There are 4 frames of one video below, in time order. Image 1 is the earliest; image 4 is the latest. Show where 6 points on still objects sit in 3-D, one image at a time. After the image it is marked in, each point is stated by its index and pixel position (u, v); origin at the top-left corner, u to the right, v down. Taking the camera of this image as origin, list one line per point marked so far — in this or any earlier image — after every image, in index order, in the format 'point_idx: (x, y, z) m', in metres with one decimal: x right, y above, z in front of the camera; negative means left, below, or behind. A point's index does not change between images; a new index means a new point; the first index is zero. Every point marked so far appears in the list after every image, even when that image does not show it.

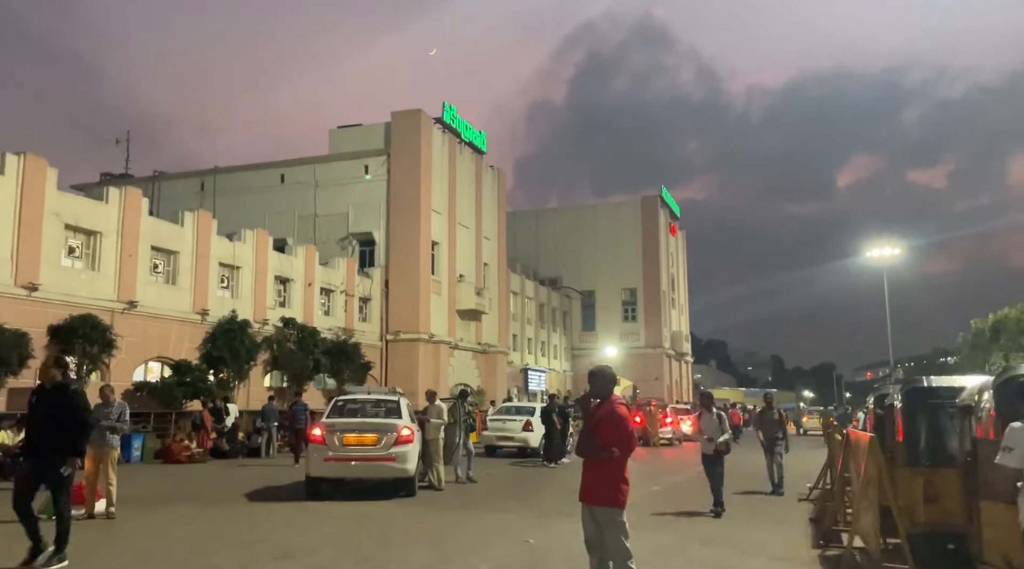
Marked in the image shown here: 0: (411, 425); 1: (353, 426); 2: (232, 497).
0: (-1.4, -2.1, +14.1) m
1: (-2.2, -2.0, +13.4) m
2: (-3.9, -3.0, +13.0) m
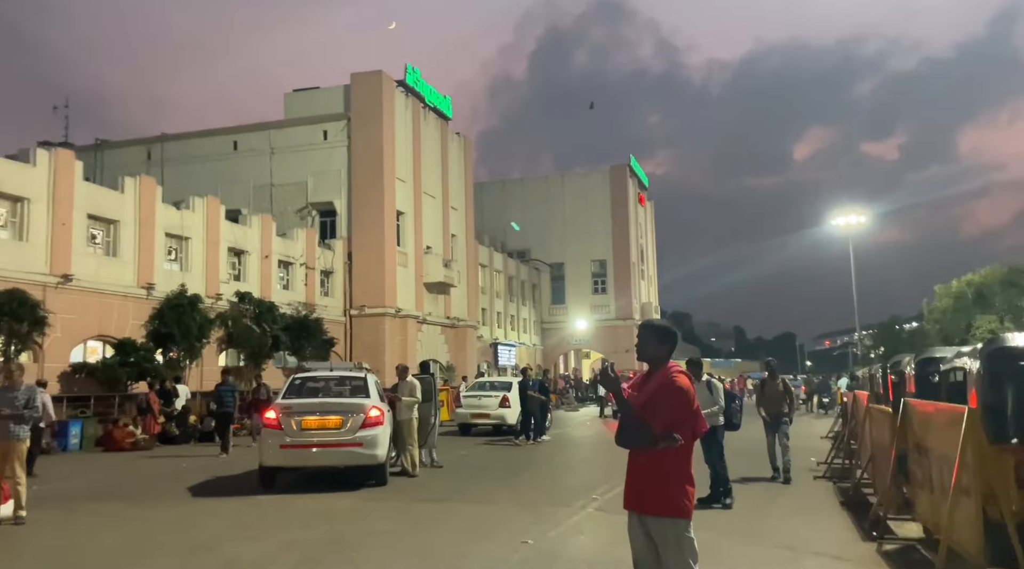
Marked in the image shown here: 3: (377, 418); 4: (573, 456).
0: (-1.8, -1.6, +12.6) m
1: (-2.6, -1.6, +11.9) m
2: (-4.3, -2.6, +11.5) m
3: (-1.8, -1.8, +12.2) m
4: (+1.3, -3.5, +18.6) m
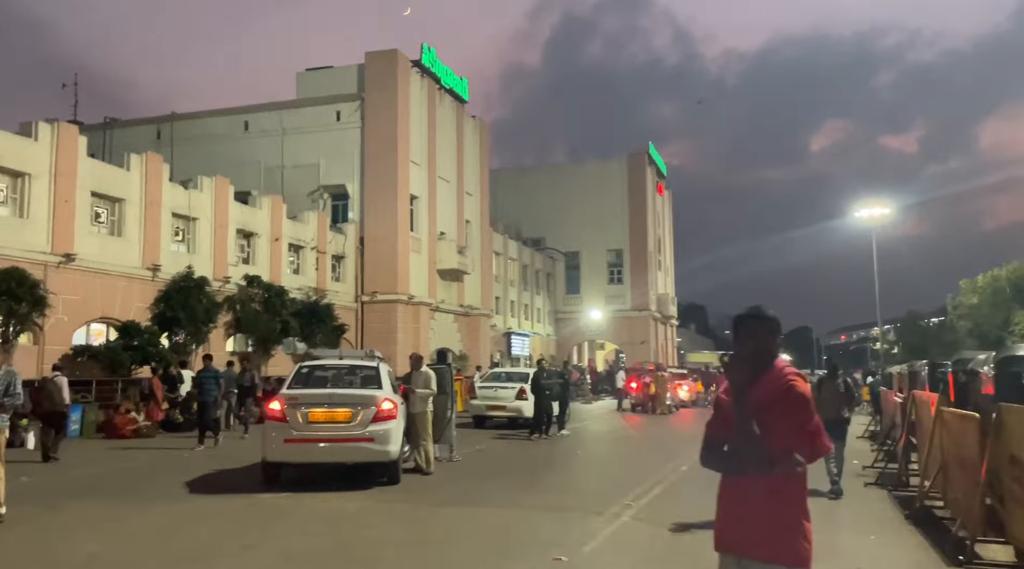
0: (-1.5, -1.4, +11.7) m
1: (-2.3, -1.4, +11.0) m
2: (-4.0, -2.4, +10.7) m
3: (-1.5, -1.6, +11.3) m
4: (+1.6, -3.3, +17.6) m
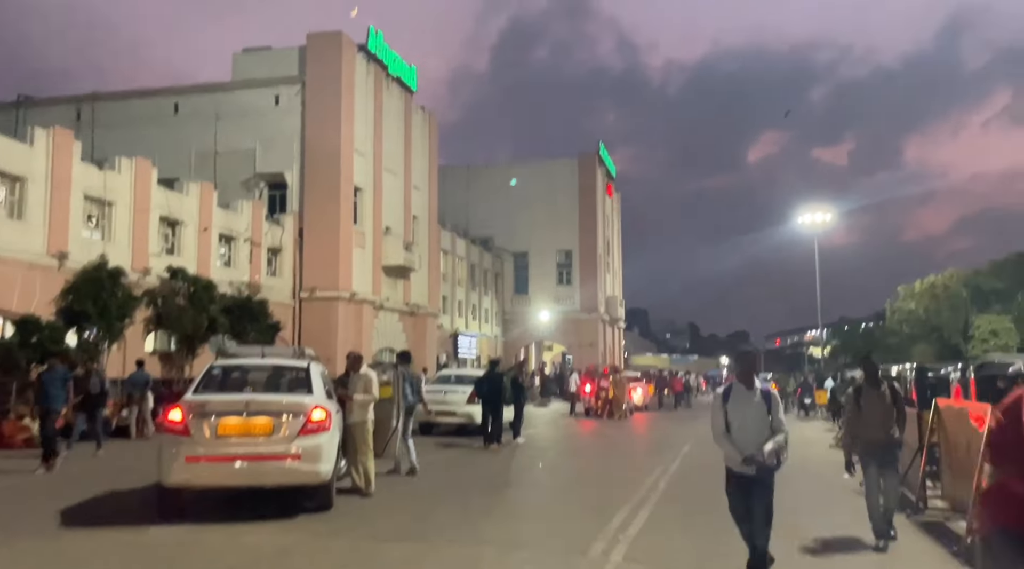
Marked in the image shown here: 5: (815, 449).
0: (-2.0, -1.2, +9.7) m
1: (-2.7, -1.2, +9.0) m
2: (-4.4, -2.2, +8.5) m
3: (-1.9, -1.4, +9.2) m
4: (+0.8, -3.1, +15.8) m
5: (+6.5, -3.5, +19.7) m
